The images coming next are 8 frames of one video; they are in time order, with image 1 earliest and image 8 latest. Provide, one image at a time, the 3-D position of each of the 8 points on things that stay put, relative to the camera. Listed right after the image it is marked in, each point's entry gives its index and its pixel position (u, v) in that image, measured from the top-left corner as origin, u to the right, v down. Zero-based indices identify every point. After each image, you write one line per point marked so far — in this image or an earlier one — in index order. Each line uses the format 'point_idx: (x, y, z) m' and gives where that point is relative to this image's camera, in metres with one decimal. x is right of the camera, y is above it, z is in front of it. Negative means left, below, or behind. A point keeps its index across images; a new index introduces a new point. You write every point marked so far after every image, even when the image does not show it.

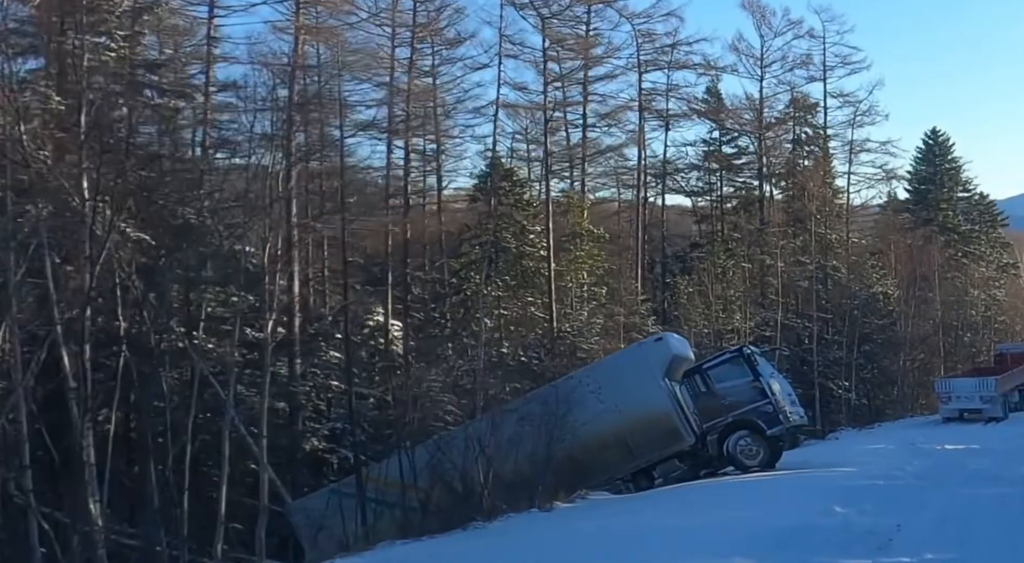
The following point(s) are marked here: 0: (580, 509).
0: (+1.1, -3.6, +17.9) m
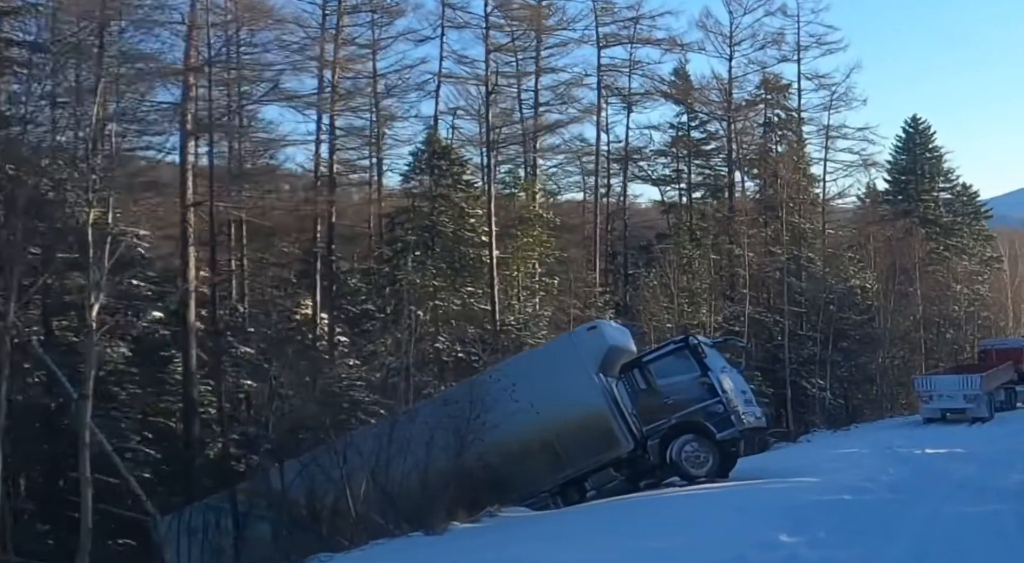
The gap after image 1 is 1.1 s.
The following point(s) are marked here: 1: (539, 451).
0: (-0.4, -3.2, +14.7) m
1: (+0.4, -2.7, +18.4) m
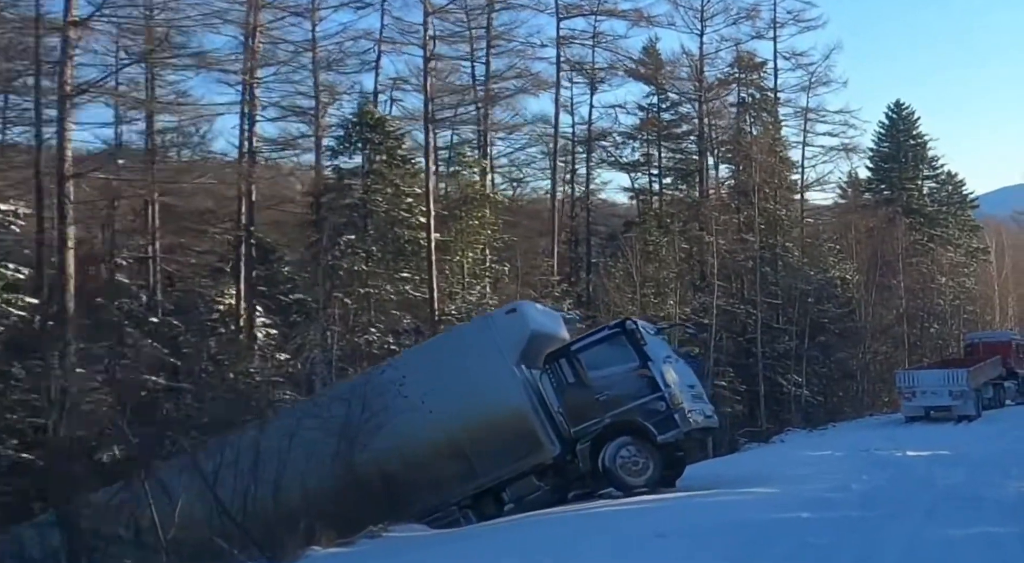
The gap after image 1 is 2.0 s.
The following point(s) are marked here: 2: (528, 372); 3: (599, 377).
0: (-1.7, -2.9, +11.8) m
1: (-0.9, -2.4, +15.5) m
2: (+0.2, -1.2, +15.6) m
3: (+1.2, -1.3, +15.7) m
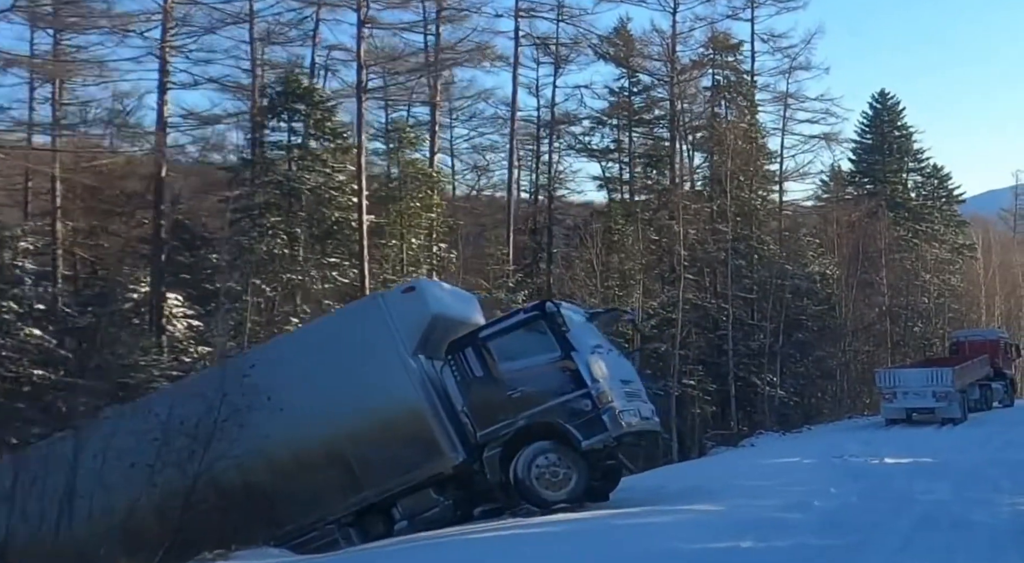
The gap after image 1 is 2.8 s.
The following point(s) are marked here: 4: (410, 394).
0: (-2.8, -2.6, +9.1) m
1: (-2.1, -2.1, +12.8) m
2: (-1.0, -0.9, +12.9) m
3: (0.0, -1.0, +13.1) m
4: (-1.2, -1.2, +12.7) m
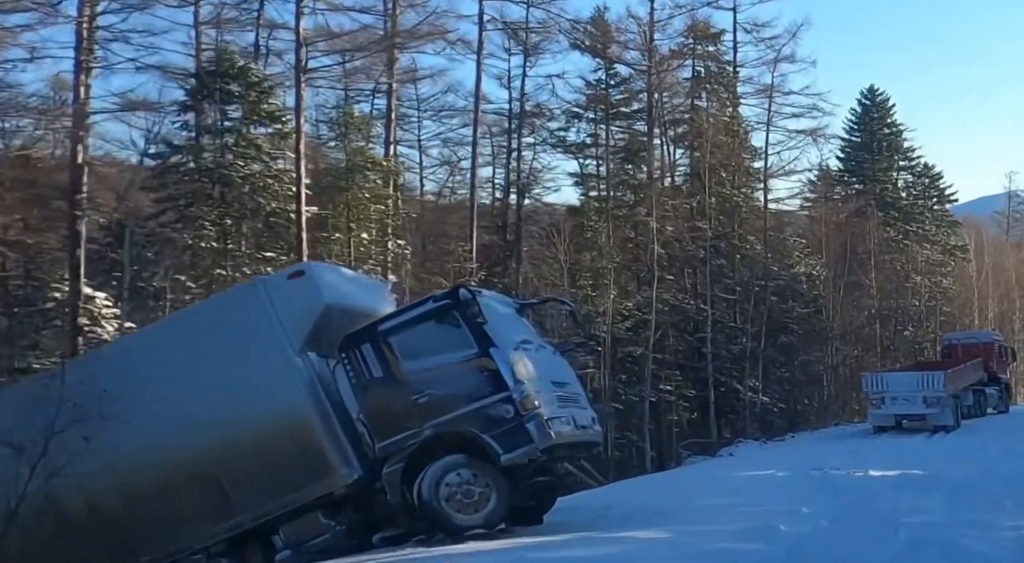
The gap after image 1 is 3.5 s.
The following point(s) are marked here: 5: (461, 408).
0: (-3.7, -2.4, +6.9) m
1: (-3.0, -1.9, +10.6) m
2: (-1.9, -0.8, +10.8) m
3: (-0.9, -0.9, +10.9) m
4: (-2.1, -1.1, +10.5) m
5: (-0.5, -1.2, +10.8) m
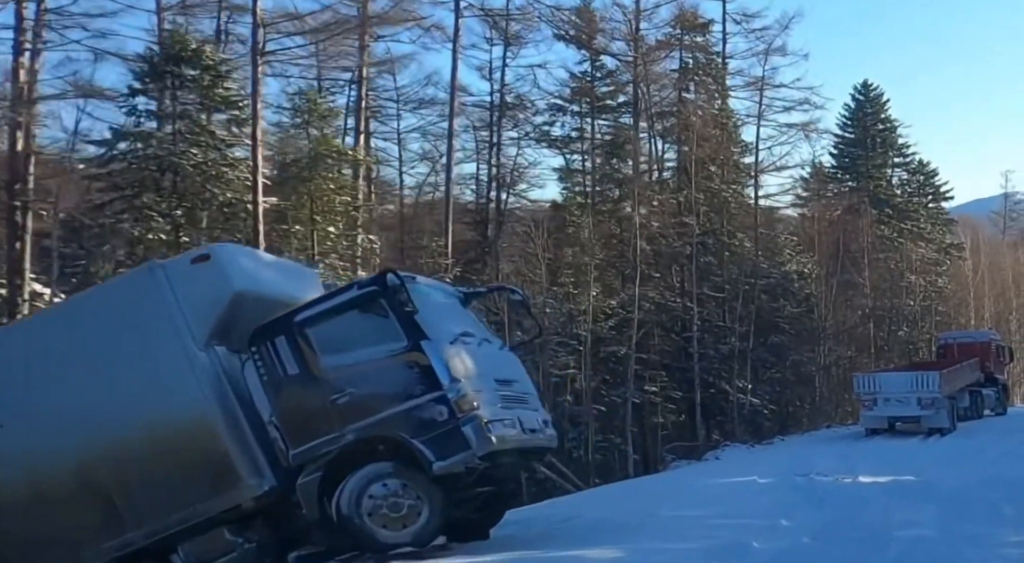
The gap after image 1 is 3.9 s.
0: (-4.2, -2.2, +5.6) m
1: (-3.6, -1.8, +9.3) m
2: (-2.4, -0.6, +9.5) m
3: (-1.4, -0.7, +9.6) m
4: (-2.6, -0.9, +9.2) m
5: (-1.0, -1.1, +9.5) m
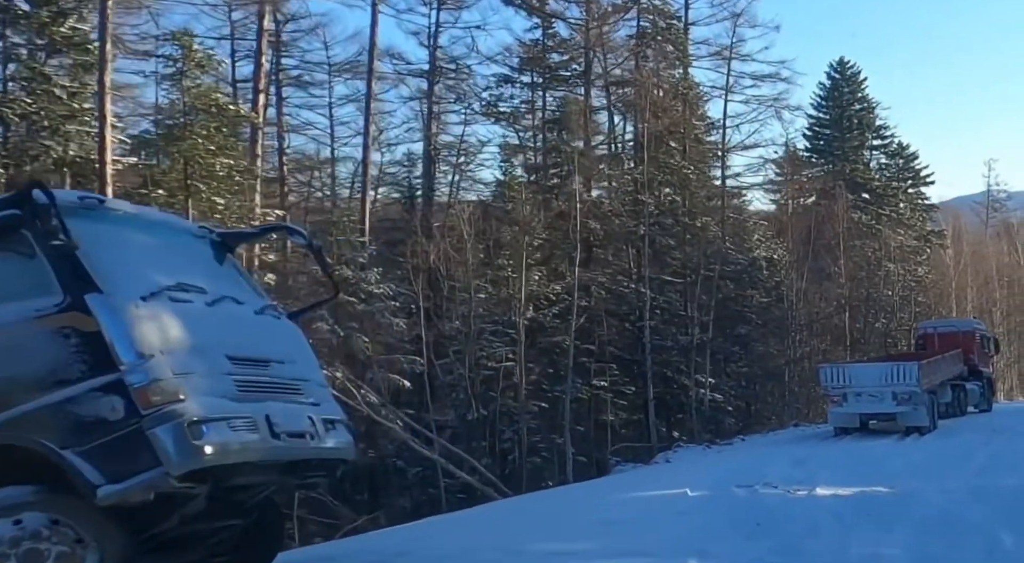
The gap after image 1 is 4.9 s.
0: (-5.7, -1.8, +2.0) m
1: (-5.0, -1.3, +5.7) m
2: (-3.9, -0.2, +5.9) m
3: (-2.9, -0.3, +6.0) m
4: (-4.1, -0.5, +5.6) m
5: (-2.5, -0.6, +6.0) m
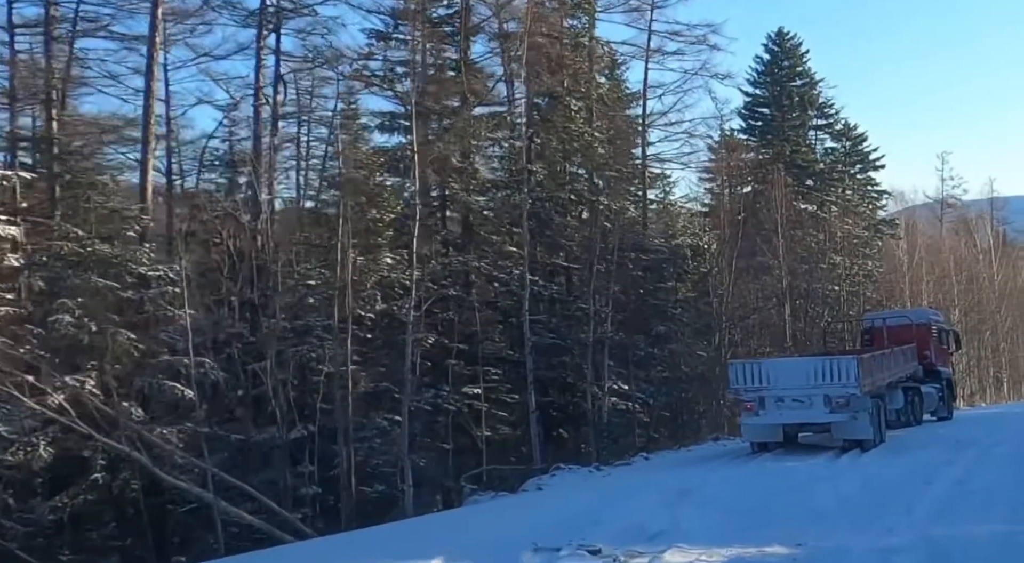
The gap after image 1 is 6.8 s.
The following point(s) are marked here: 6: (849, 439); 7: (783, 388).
0: (-8.0, -1.1, -4.4) m
1: (-7.5, -0.7, -0.7) m
2: (-6.4, +0.4, -0.4) m
3: (-5.5, +0.4, -0.3) m
4: (-6.6, +0.1, -0.7) m
5: (-5.0, 0.0, -0.3) m
6: (+5.8, -2.7, +19.3) m
7: (+4.7, -1.8, +19.5) m
